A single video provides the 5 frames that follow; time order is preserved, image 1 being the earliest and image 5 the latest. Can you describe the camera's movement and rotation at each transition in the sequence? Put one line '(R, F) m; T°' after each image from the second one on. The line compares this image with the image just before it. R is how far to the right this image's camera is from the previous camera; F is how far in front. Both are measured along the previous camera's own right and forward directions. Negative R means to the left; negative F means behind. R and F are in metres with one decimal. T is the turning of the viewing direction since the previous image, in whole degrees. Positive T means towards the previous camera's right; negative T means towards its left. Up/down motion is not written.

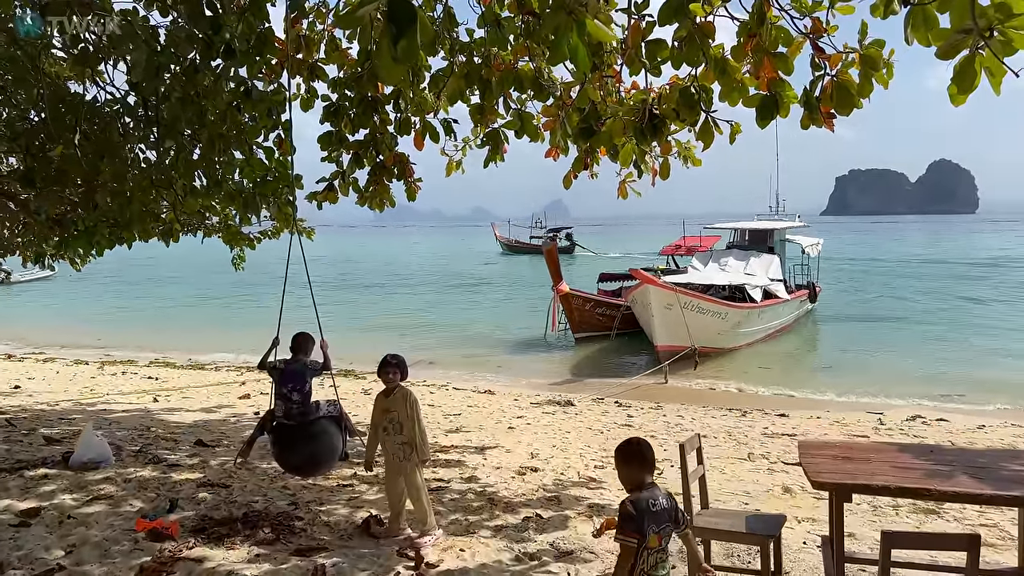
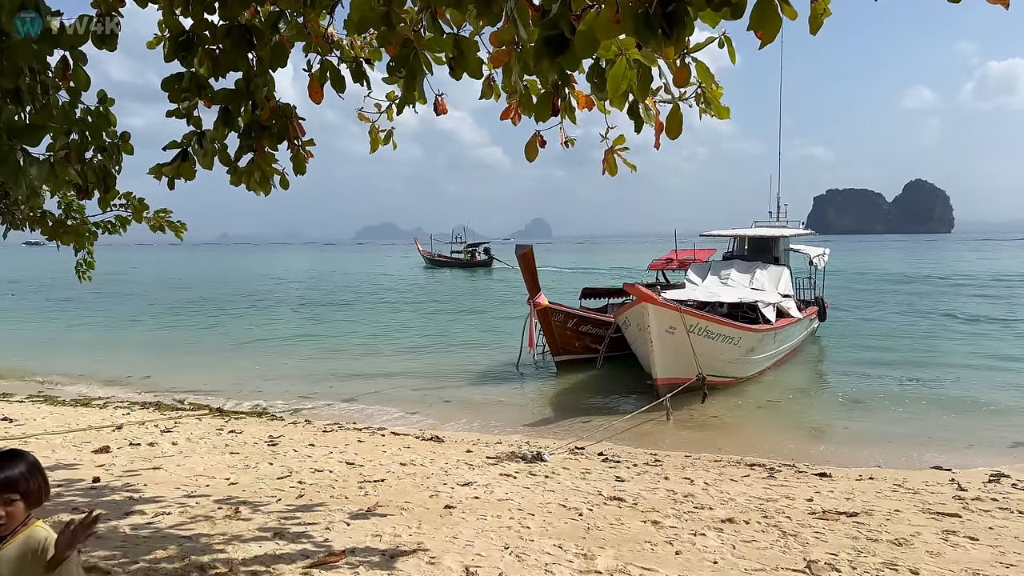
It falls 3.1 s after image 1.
(+0.3, +2.7) m; +1°
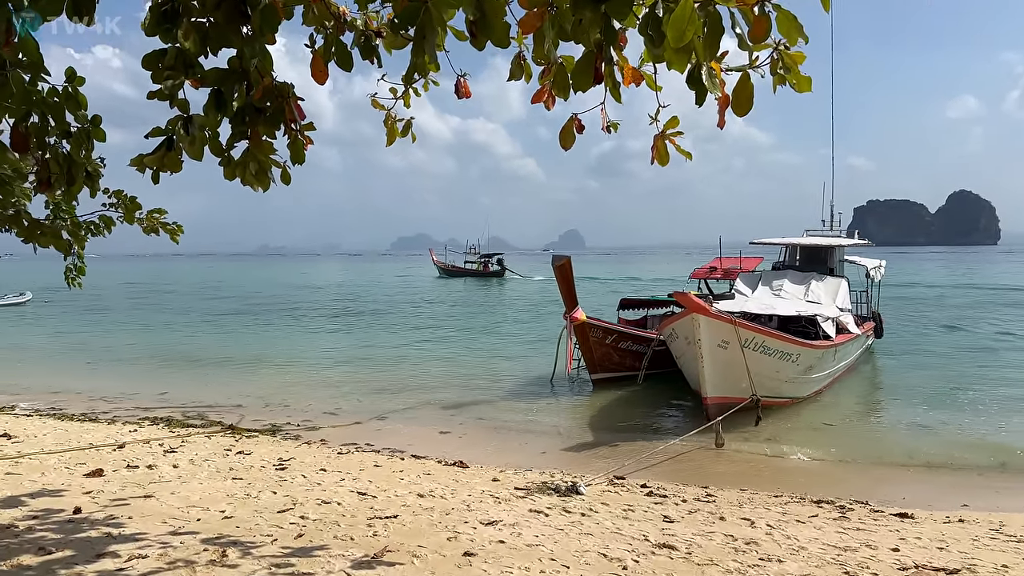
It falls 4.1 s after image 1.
(0.0, +0.9) m; -3°
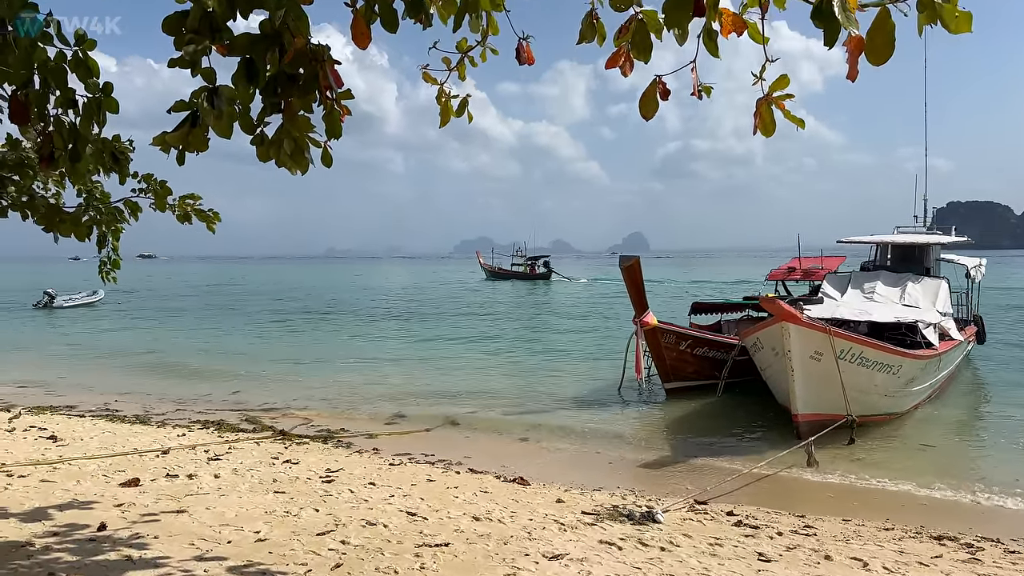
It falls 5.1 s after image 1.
(0.0, +0.8) m; -5°
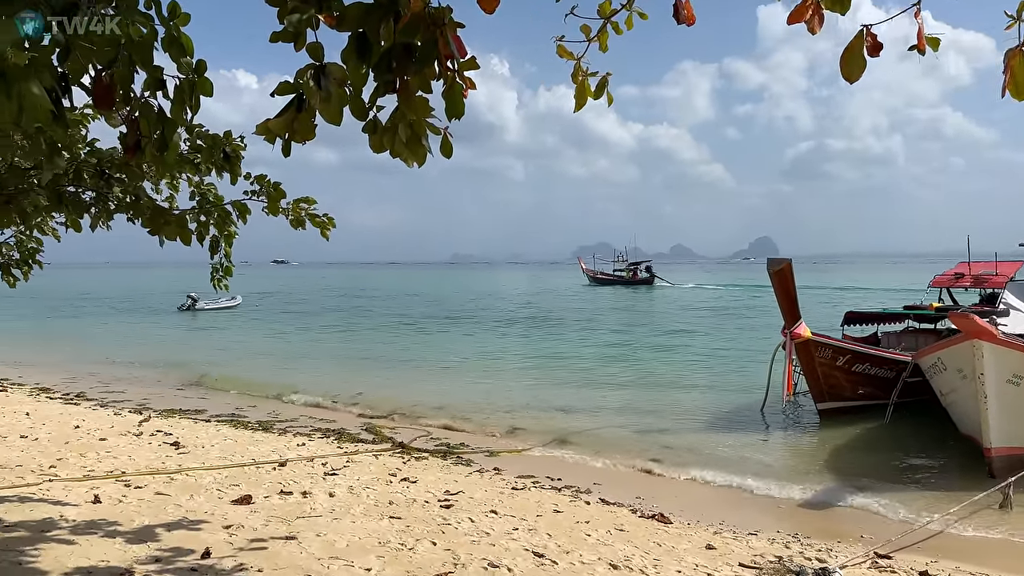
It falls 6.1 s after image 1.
(-0.2, +0.8) m; -9°
